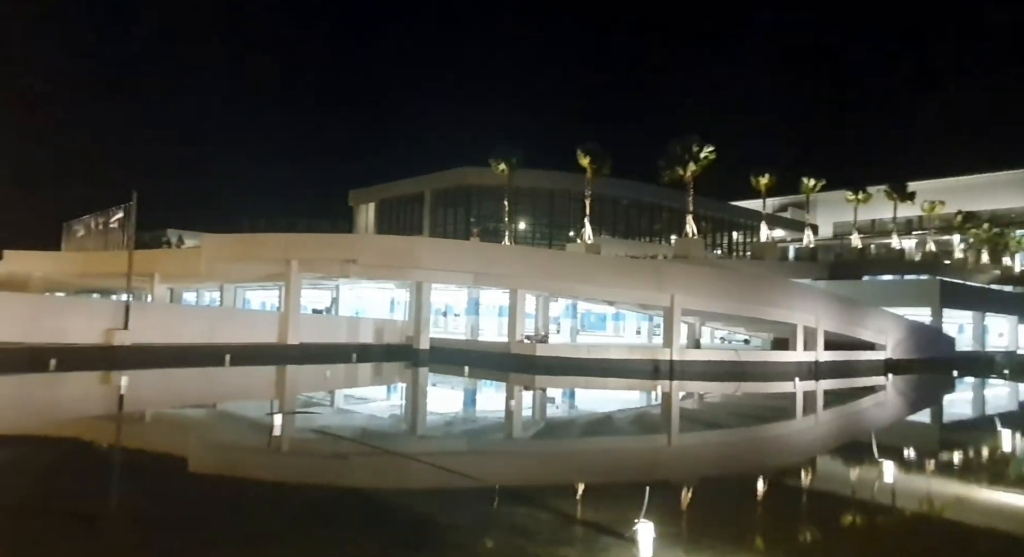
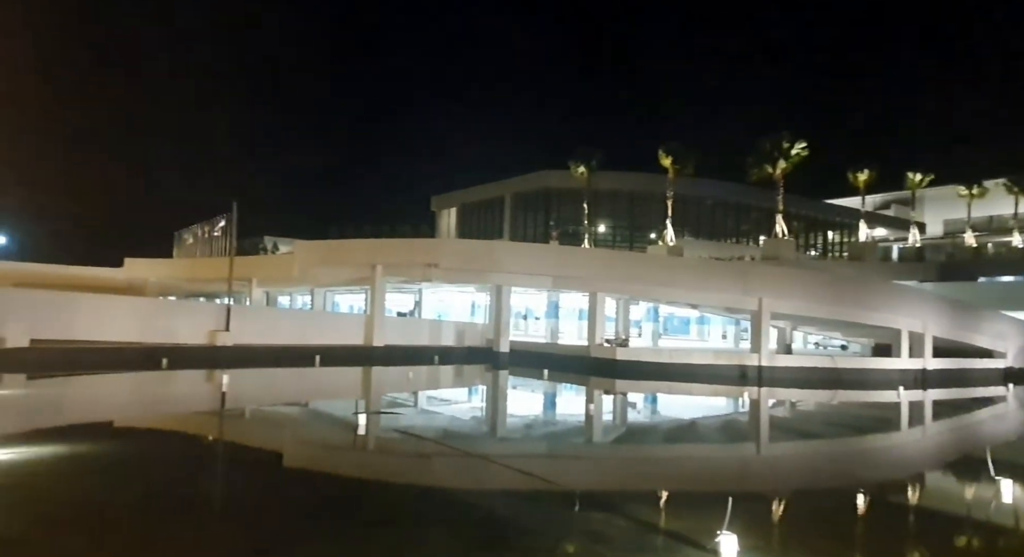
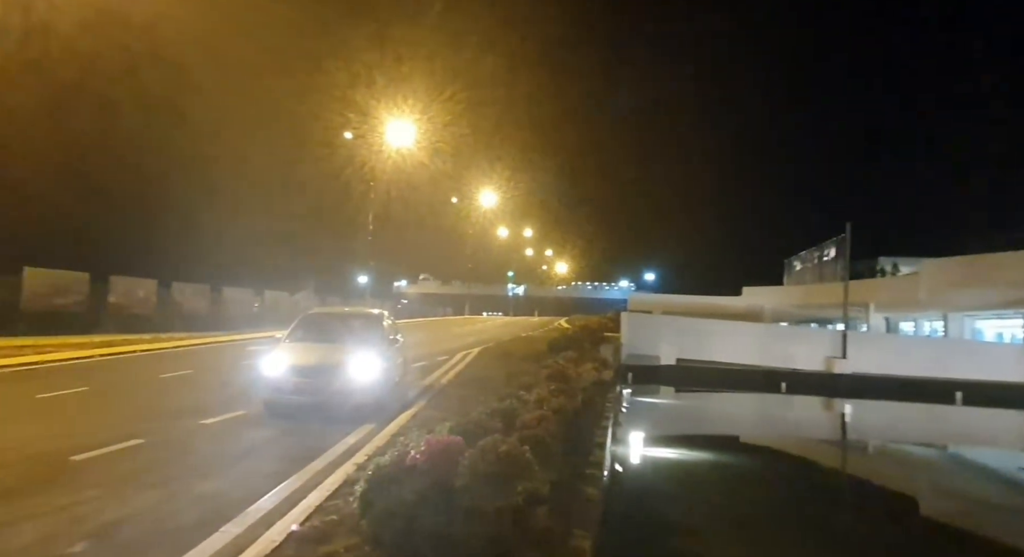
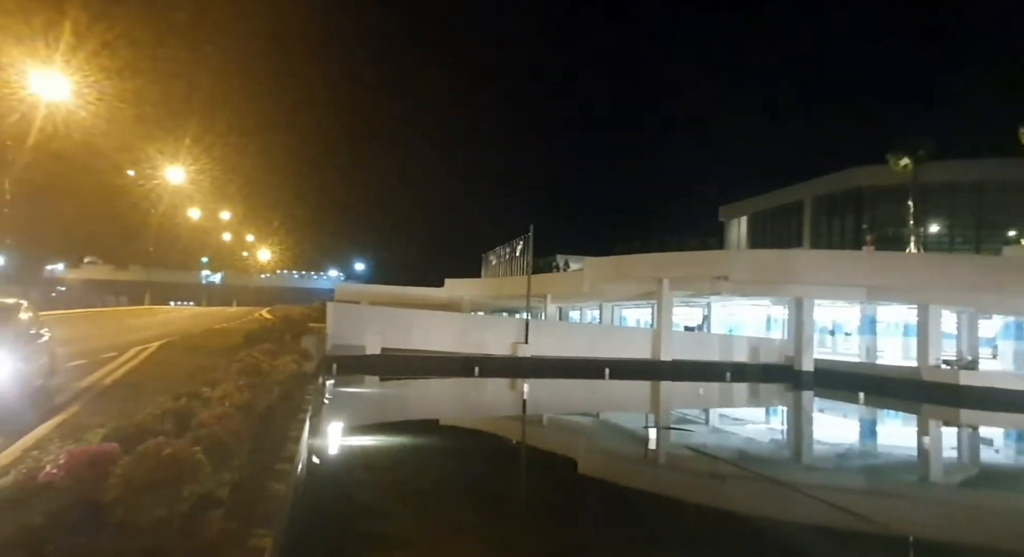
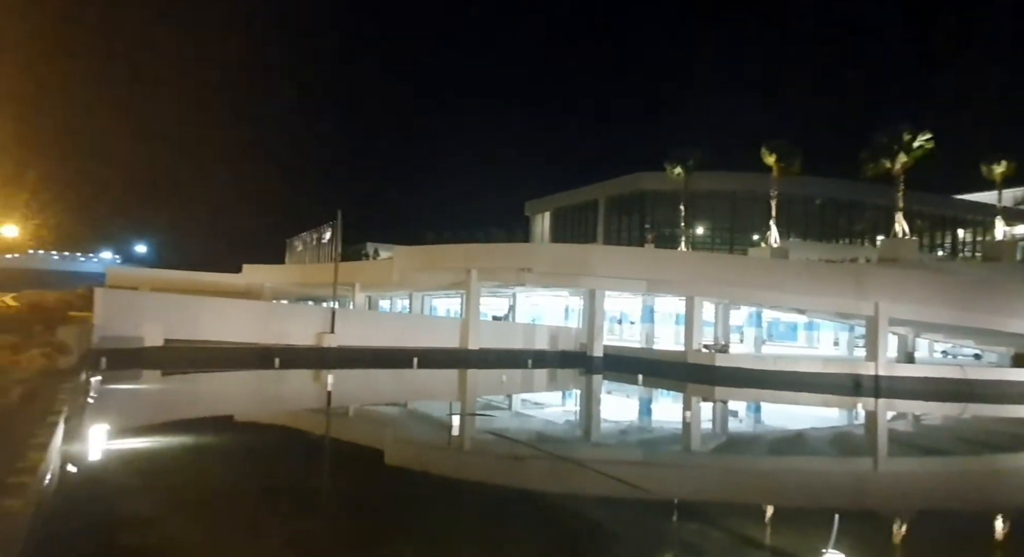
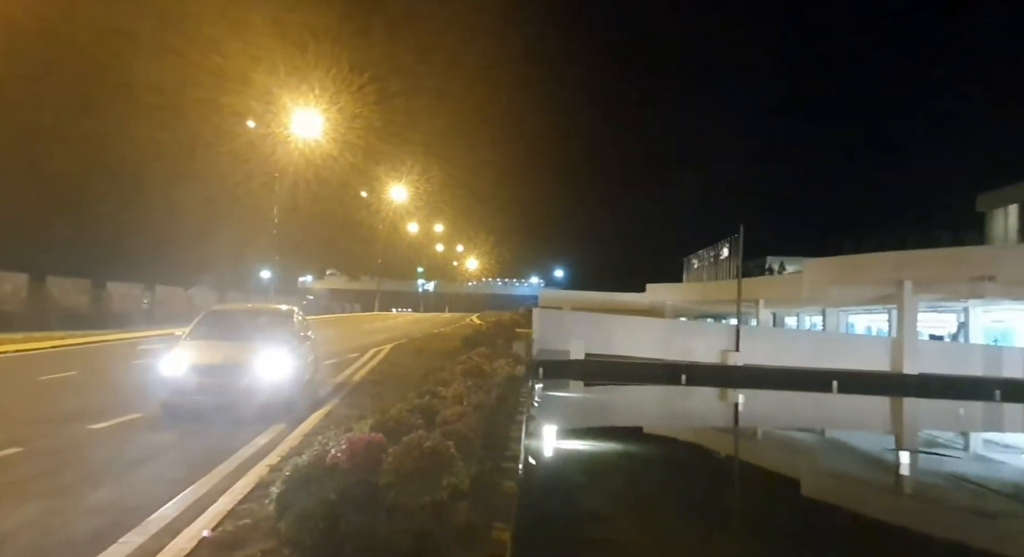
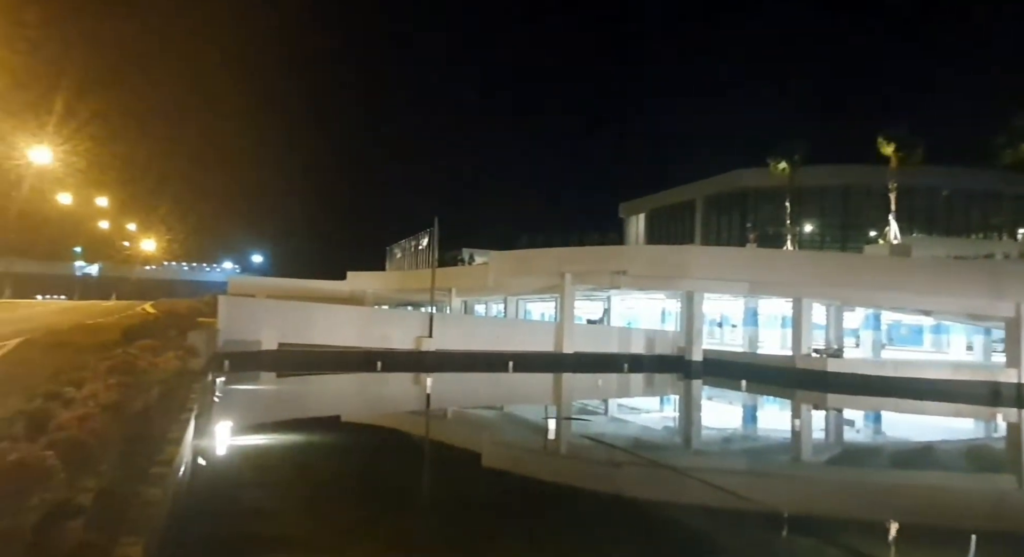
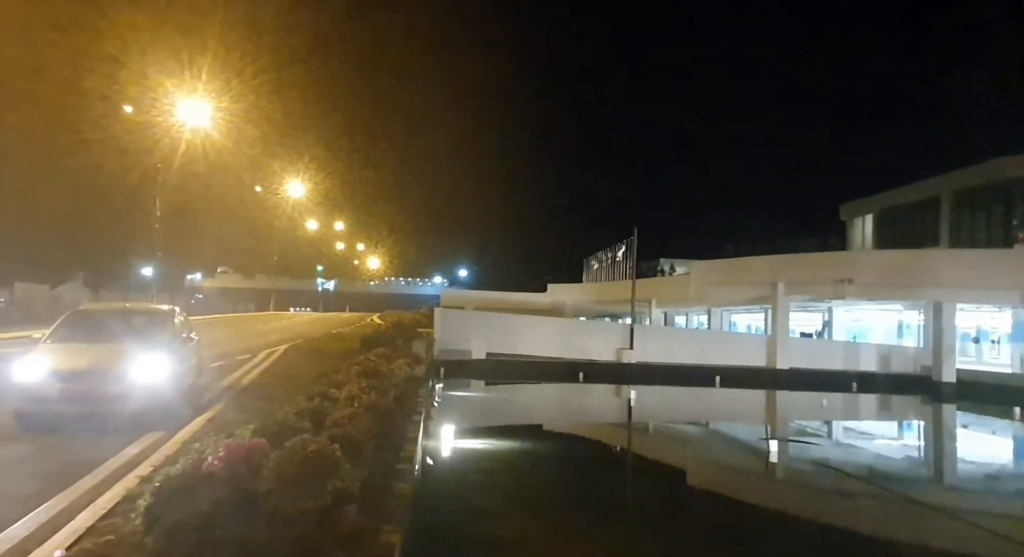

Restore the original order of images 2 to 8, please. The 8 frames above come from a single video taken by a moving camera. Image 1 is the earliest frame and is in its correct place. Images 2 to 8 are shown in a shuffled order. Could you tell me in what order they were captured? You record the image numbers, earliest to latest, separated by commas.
2, 5, 7, 4, 8, 6, 3
